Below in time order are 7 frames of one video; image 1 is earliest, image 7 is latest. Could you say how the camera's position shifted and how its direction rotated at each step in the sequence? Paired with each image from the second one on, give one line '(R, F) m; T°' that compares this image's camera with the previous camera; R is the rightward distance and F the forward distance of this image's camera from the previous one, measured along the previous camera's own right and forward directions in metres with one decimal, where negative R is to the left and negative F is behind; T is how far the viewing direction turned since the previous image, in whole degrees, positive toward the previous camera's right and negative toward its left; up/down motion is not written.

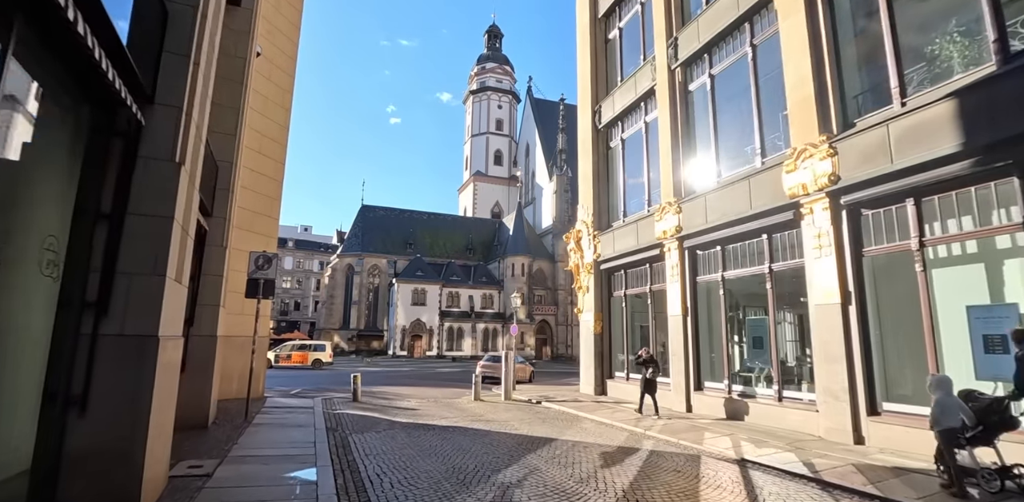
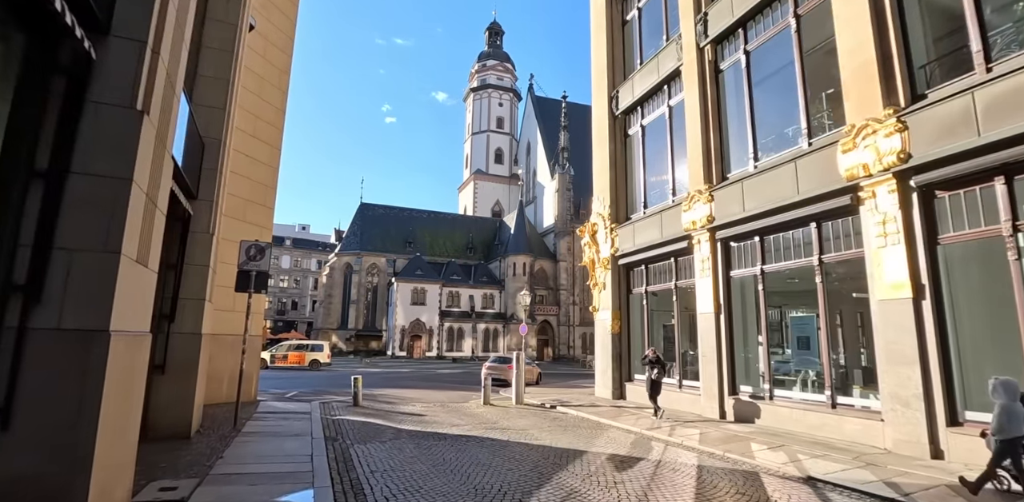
(-0.4, +1.2) m; 0°
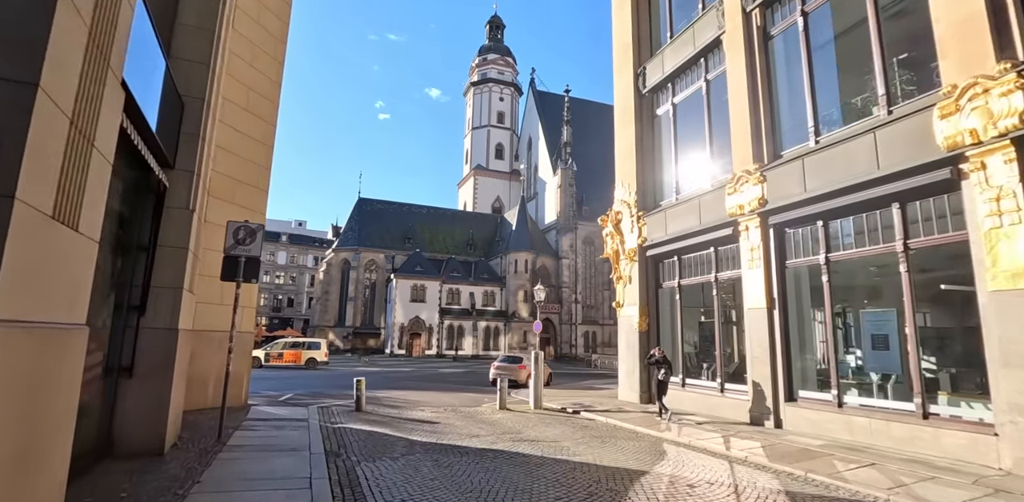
(-0.6, +1.5) m; 0°
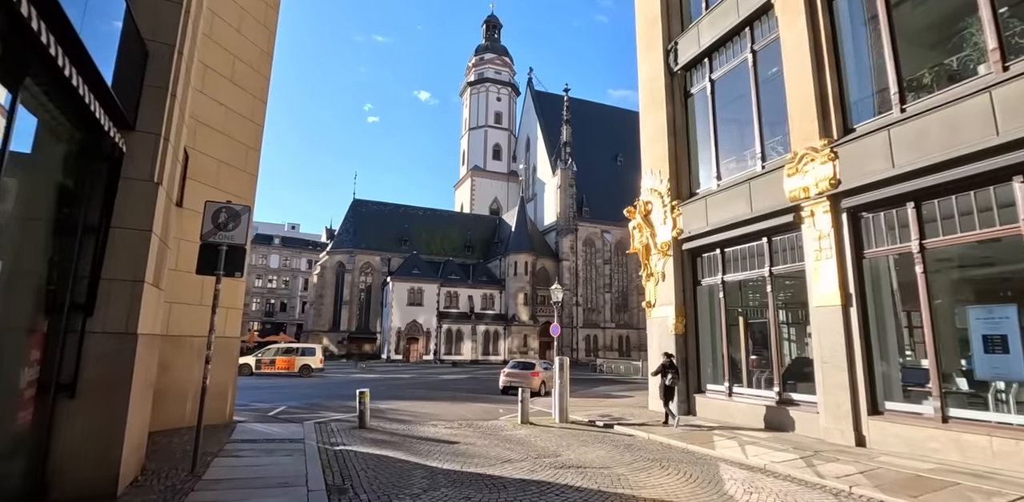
(-0.7, +1.7) m; +1°
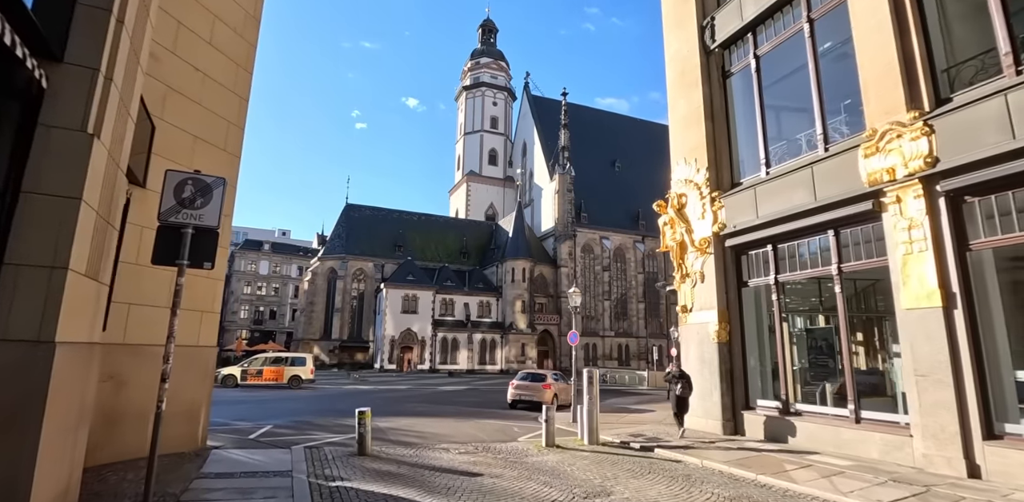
(-0.6, +1.7) m; +1°
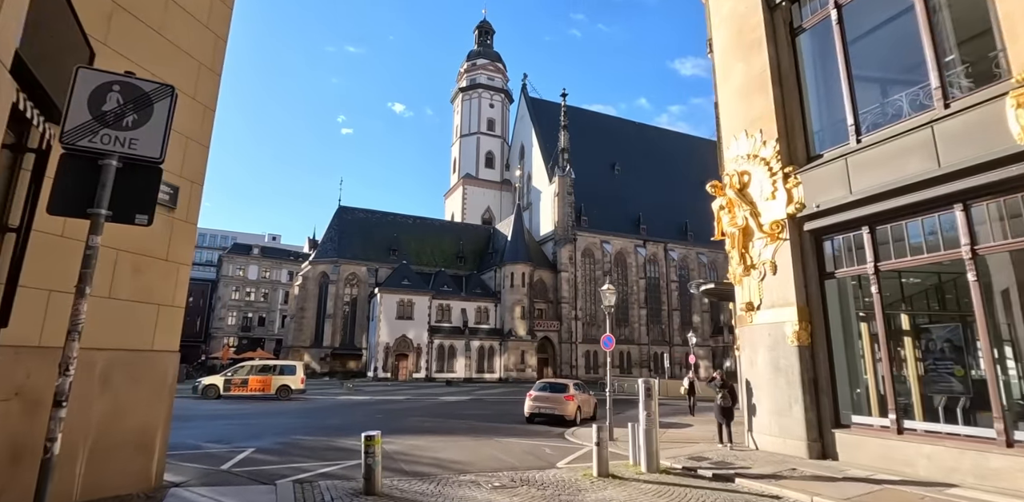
(-0.8, +2.1) m; +1°
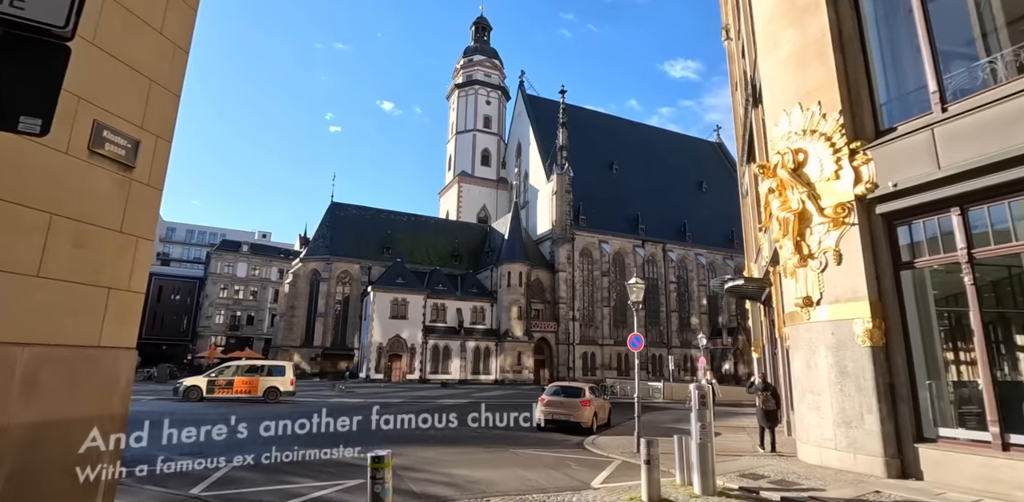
(-0.6, +1.4) m; +1°
